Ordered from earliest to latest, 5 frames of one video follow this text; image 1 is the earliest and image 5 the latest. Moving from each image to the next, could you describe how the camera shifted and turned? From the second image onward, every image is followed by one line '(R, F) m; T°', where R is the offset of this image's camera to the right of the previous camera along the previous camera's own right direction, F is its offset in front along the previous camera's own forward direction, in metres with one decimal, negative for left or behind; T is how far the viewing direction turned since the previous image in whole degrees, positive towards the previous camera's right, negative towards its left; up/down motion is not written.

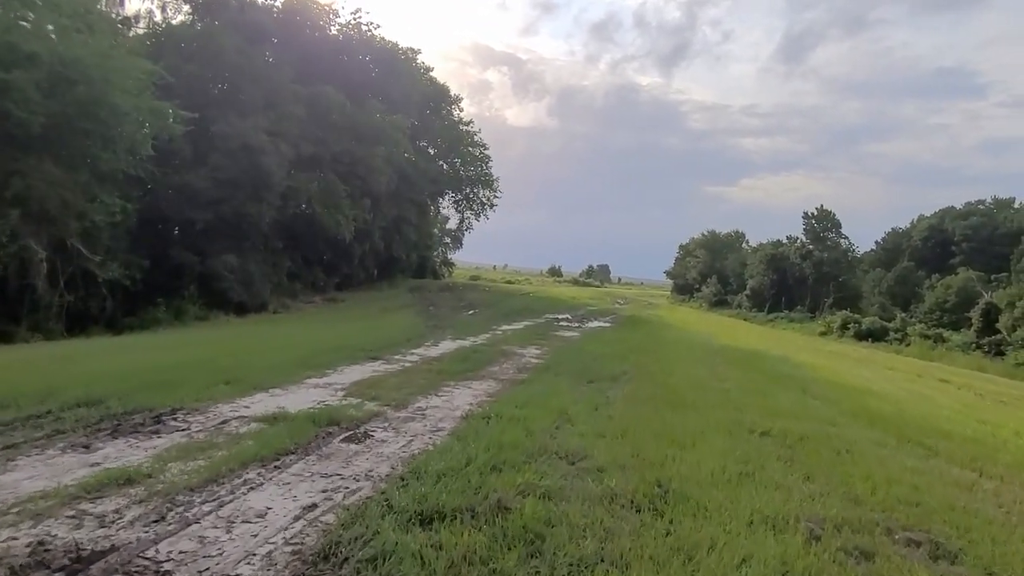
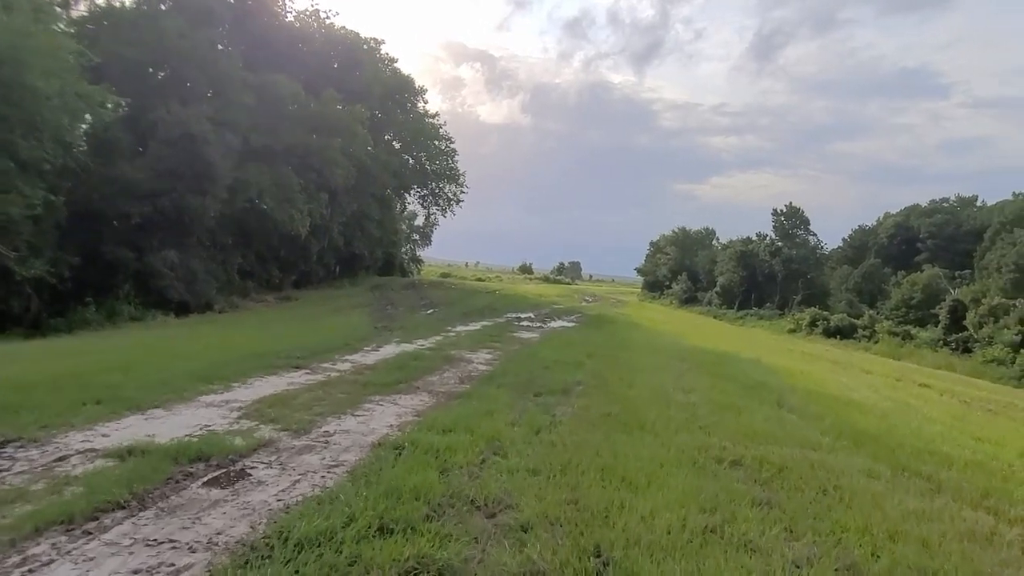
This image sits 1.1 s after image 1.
(+0.4, +1.3) m; +2°
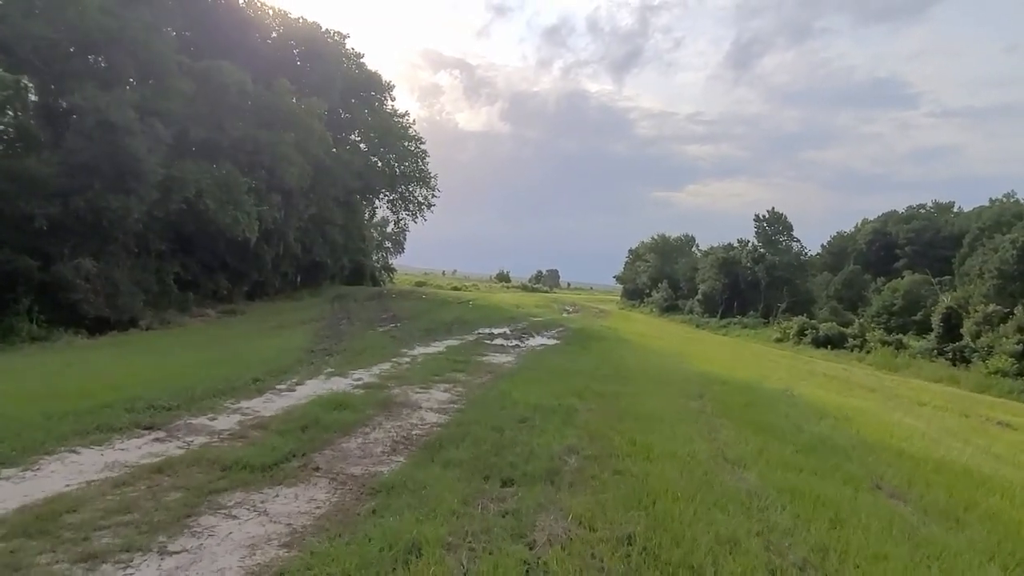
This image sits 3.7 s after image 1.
(+0.2, +3.3) m; +2°
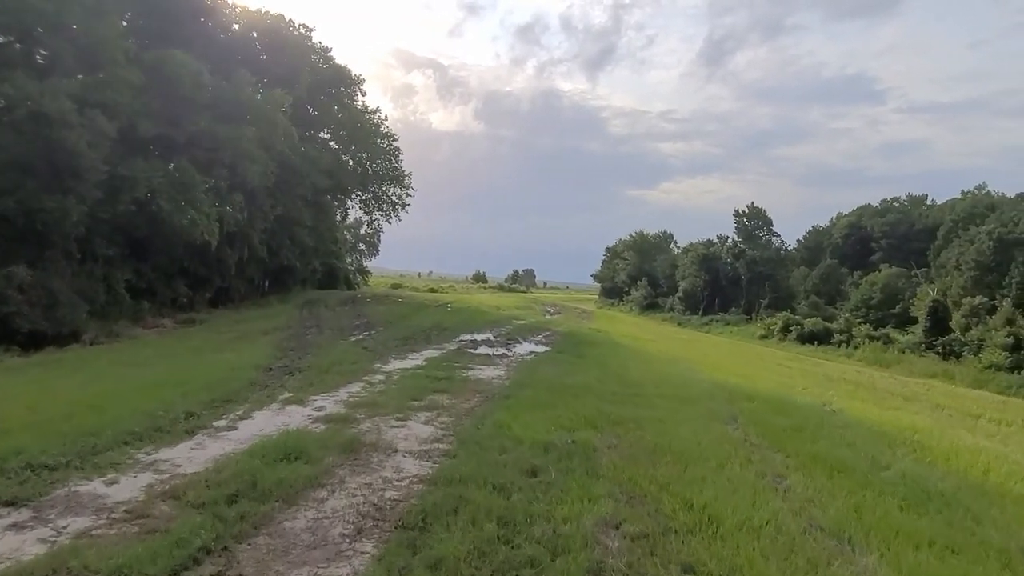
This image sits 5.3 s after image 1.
(-0.2, +1.9) m; +2°
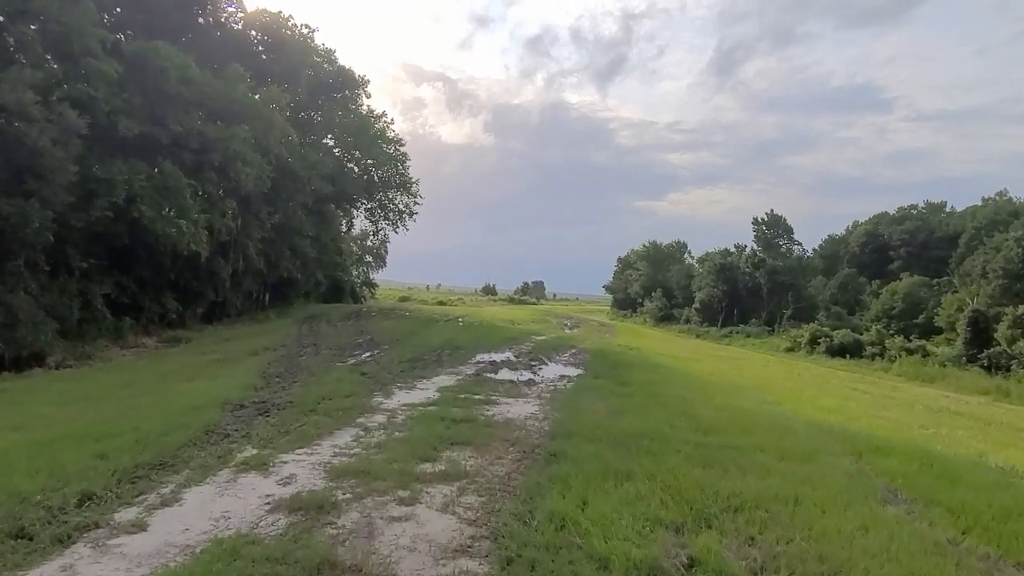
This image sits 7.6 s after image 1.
(-0.4, +2.7) m; -1°
